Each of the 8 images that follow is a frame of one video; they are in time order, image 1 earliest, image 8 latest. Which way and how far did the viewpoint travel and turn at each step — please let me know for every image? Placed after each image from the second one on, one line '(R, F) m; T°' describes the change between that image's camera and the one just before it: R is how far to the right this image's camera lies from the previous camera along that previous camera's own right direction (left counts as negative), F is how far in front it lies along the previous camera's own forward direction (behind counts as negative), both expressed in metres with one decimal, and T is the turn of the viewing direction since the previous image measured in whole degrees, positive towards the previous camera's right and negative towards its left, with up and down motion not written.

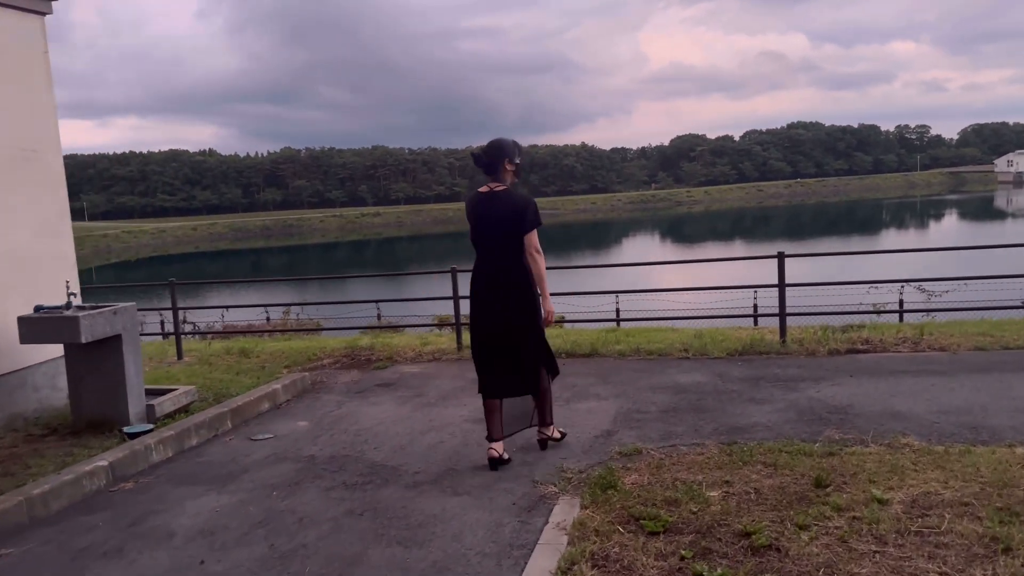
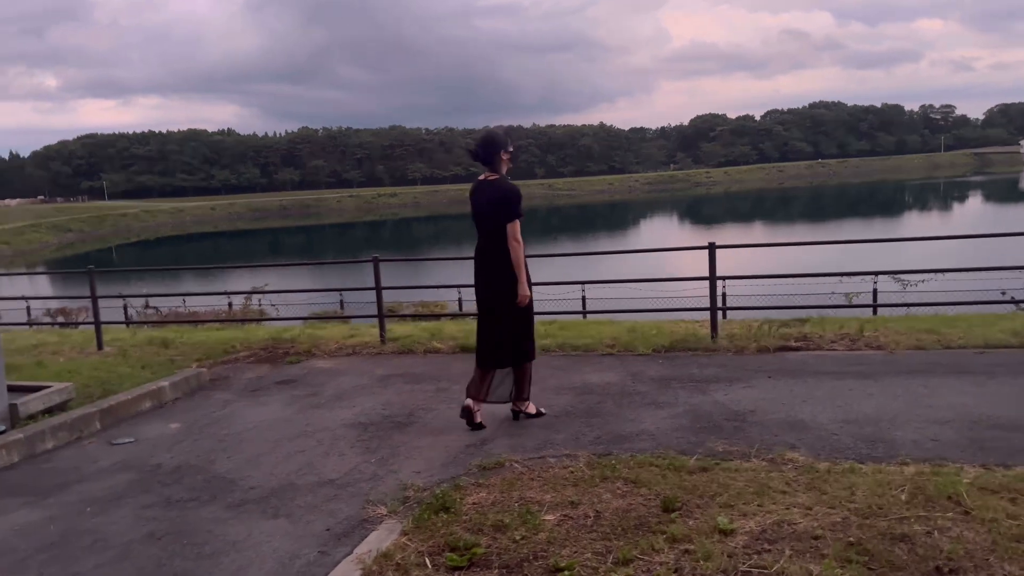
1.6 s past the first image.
(+0.8, +0.3) m; -1°
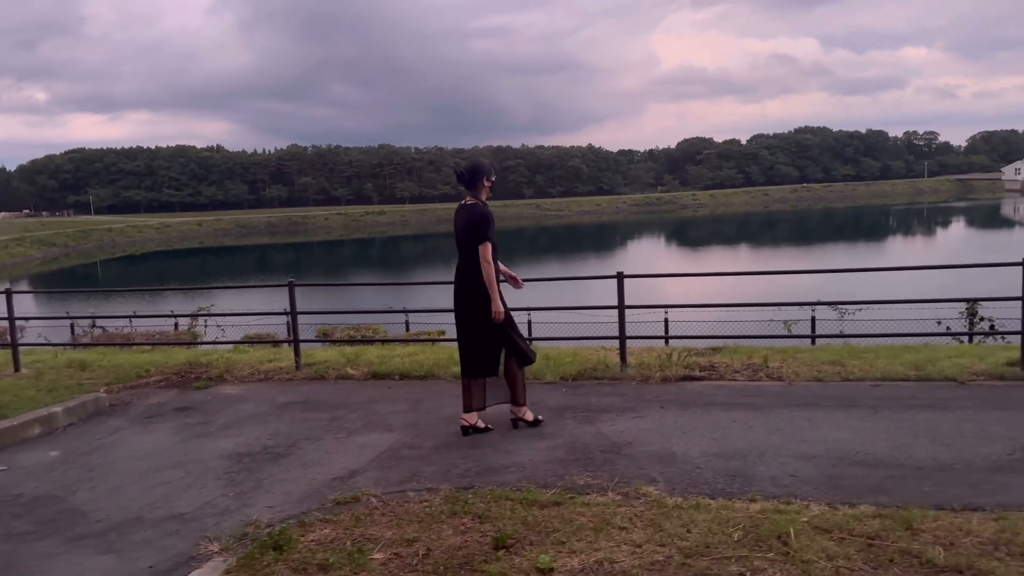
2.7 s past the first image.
(+0.6, 0.0) m; +1°
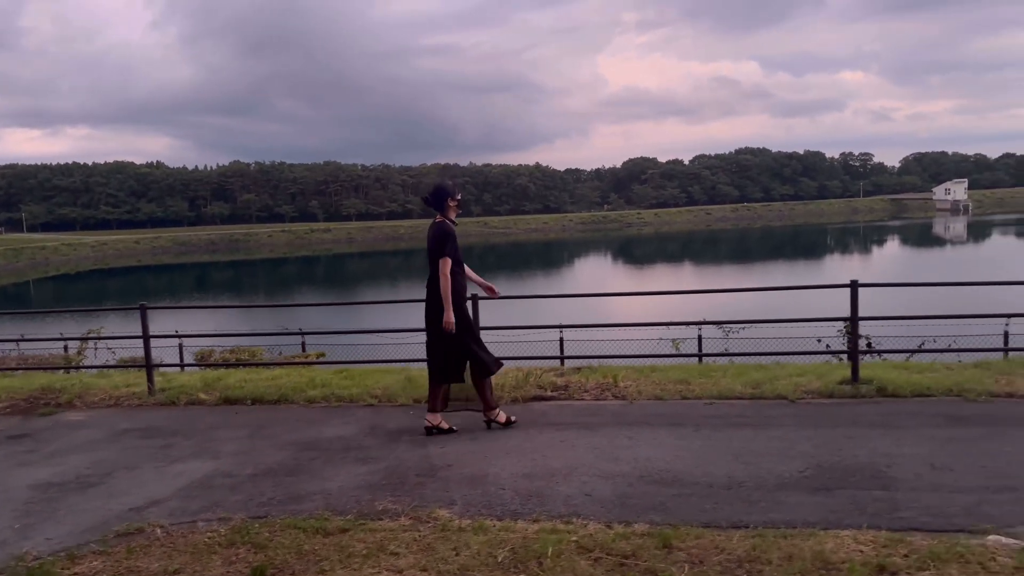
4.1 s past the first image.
(+0.7, -0.1) m; +4°
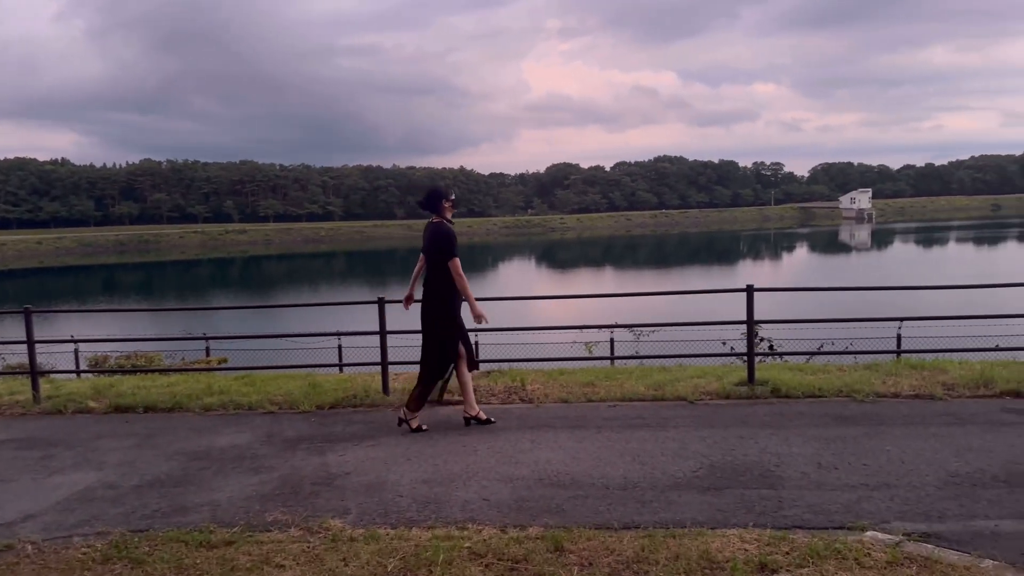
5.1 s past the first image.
(+0.1, 0.0) m; +6°
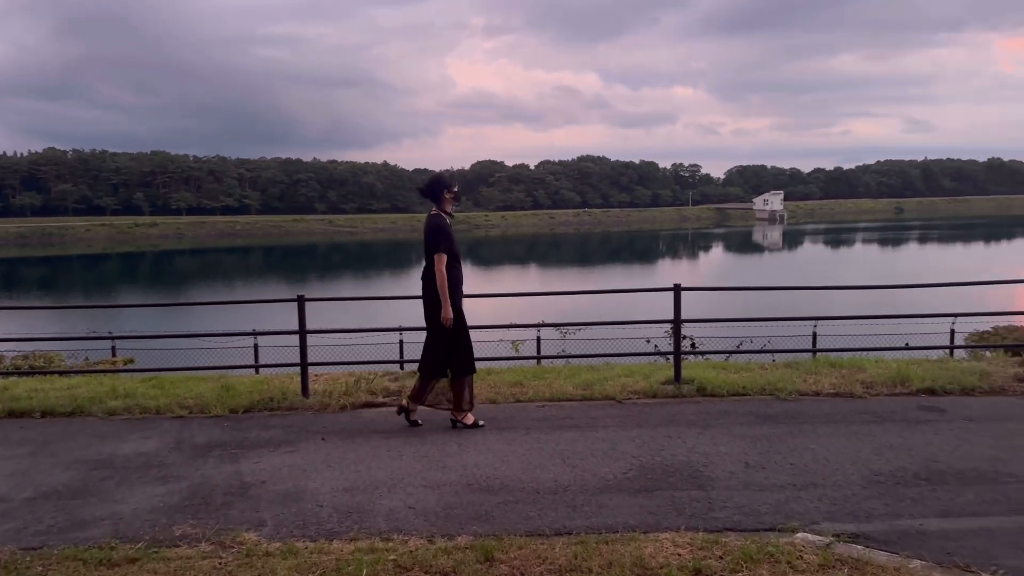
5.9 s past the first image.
(0.0, +0.1) m; +6°
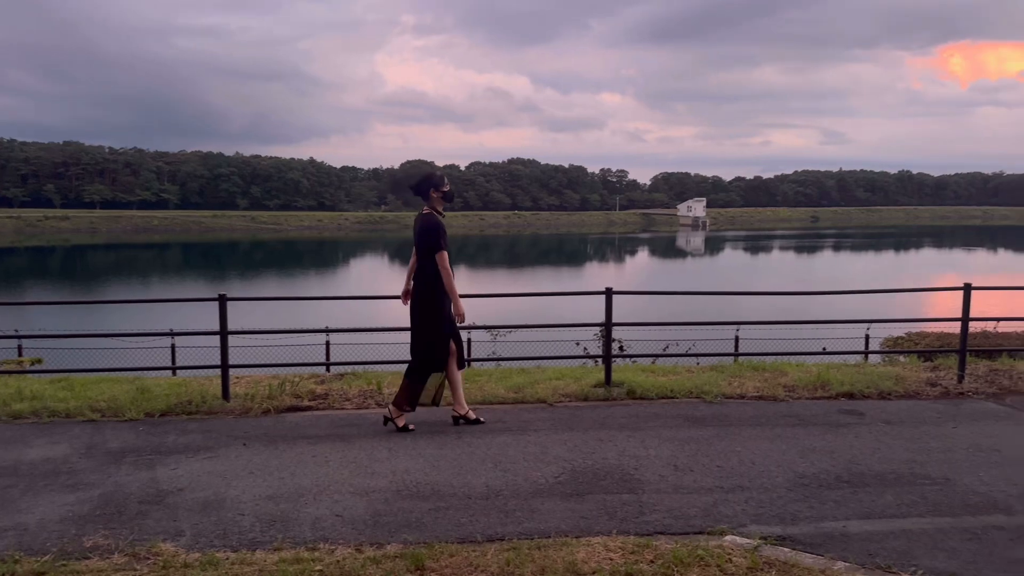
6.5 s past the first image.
(0.0, +0.1) m; +5°
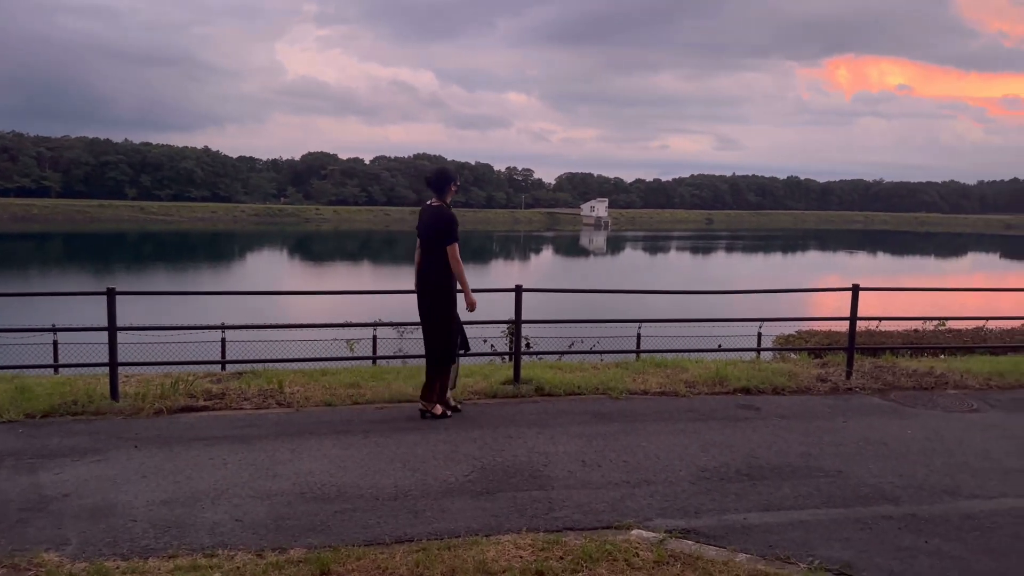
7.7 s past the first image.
(0.0, 0.0) m; +7°
